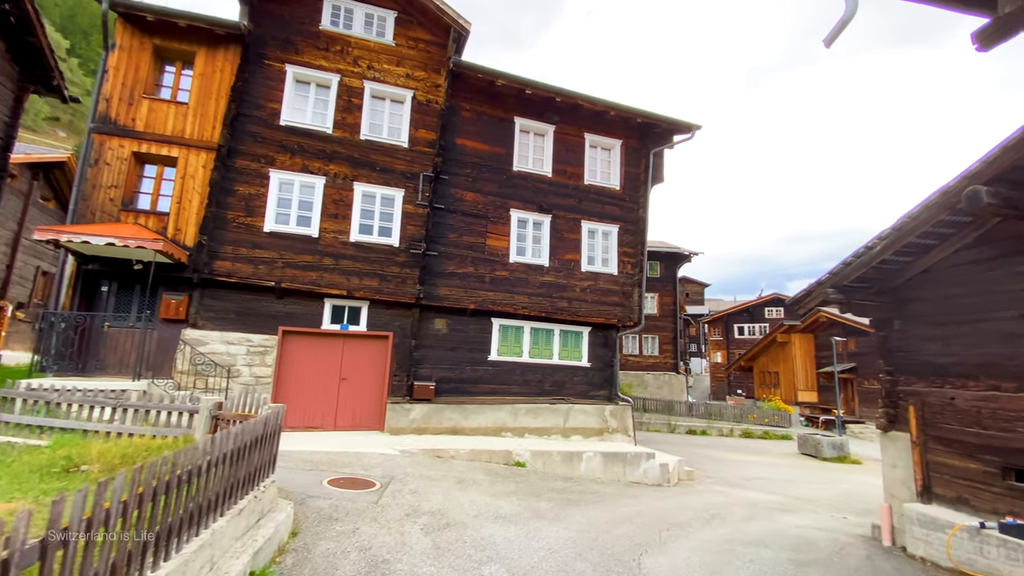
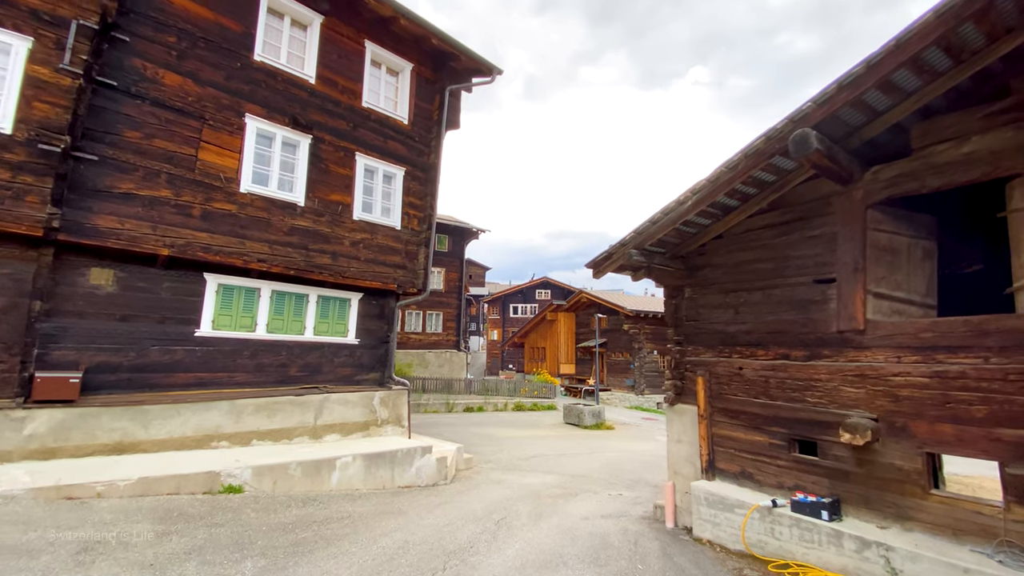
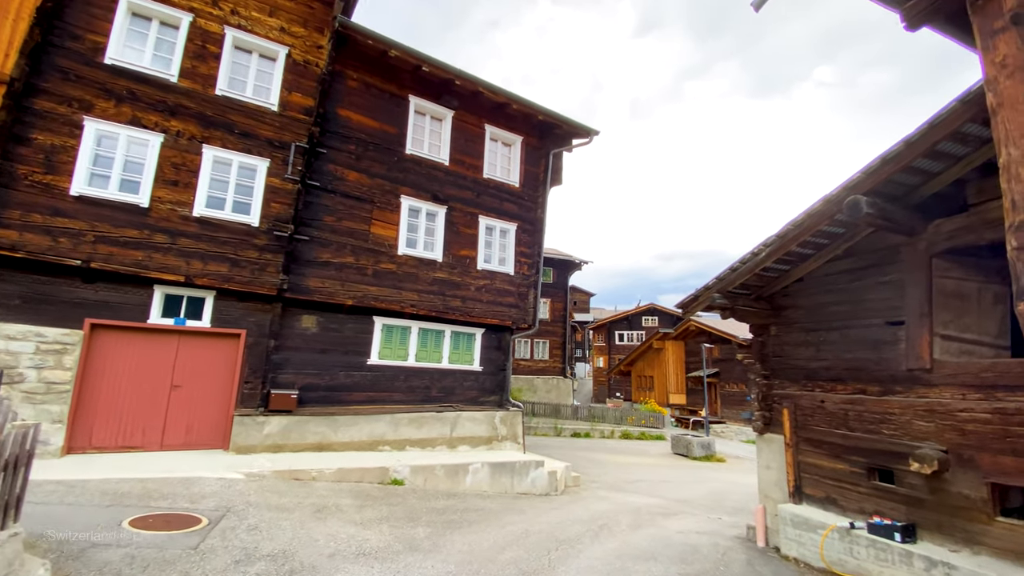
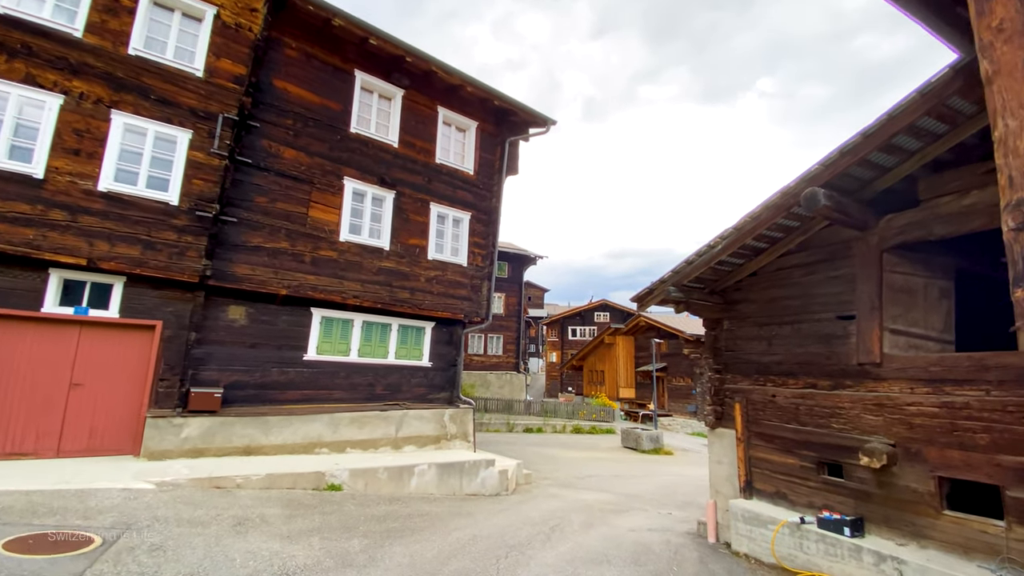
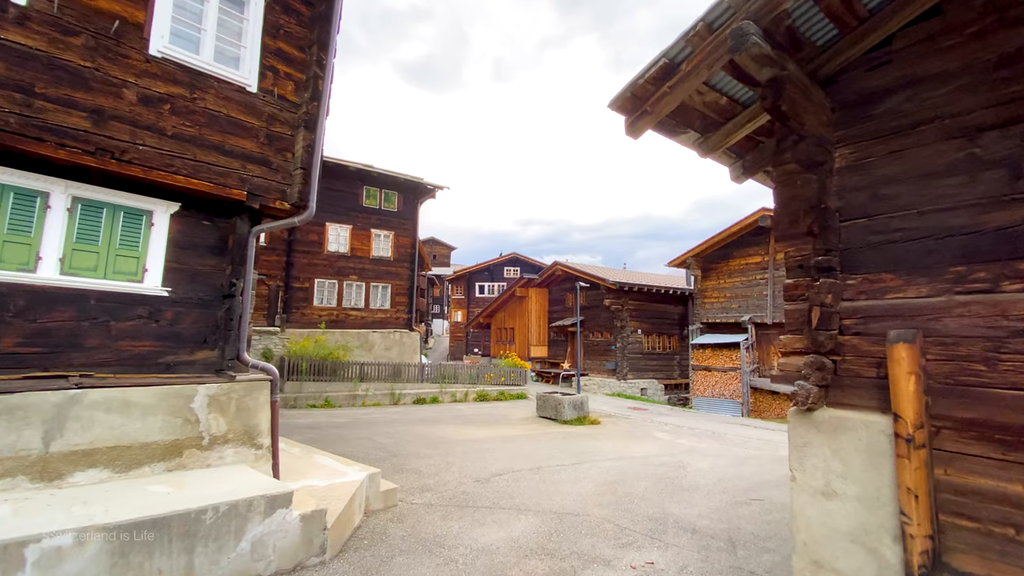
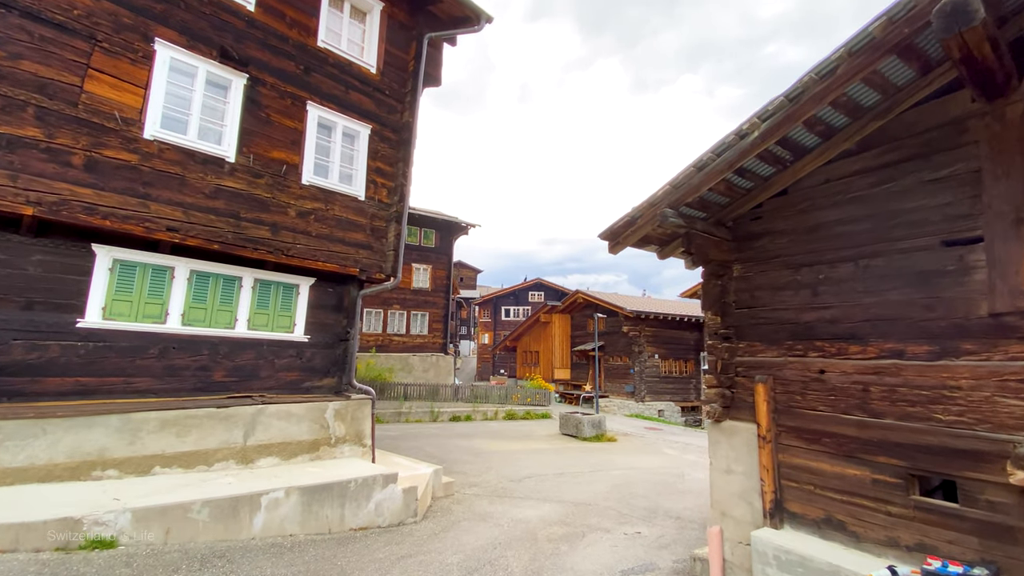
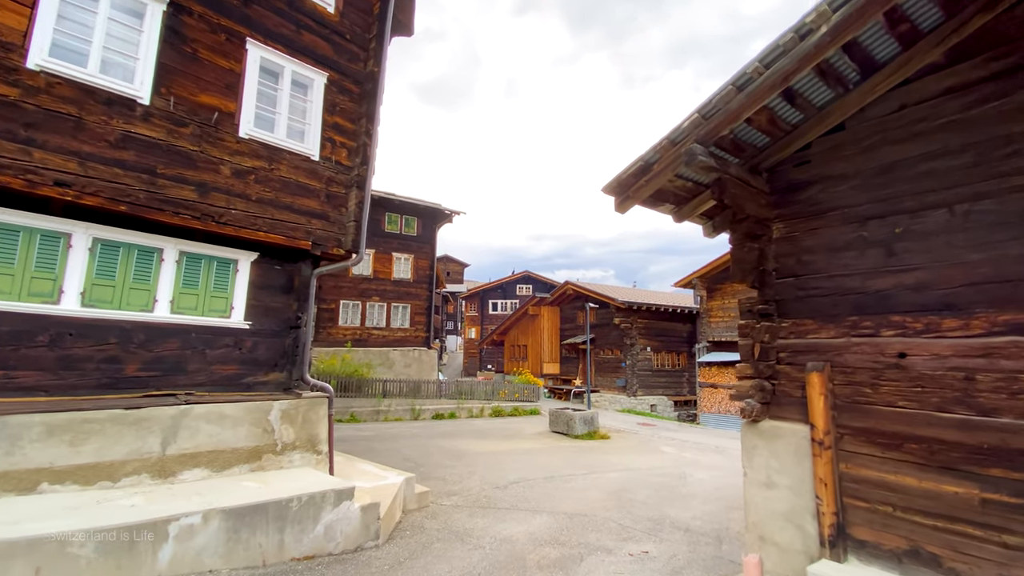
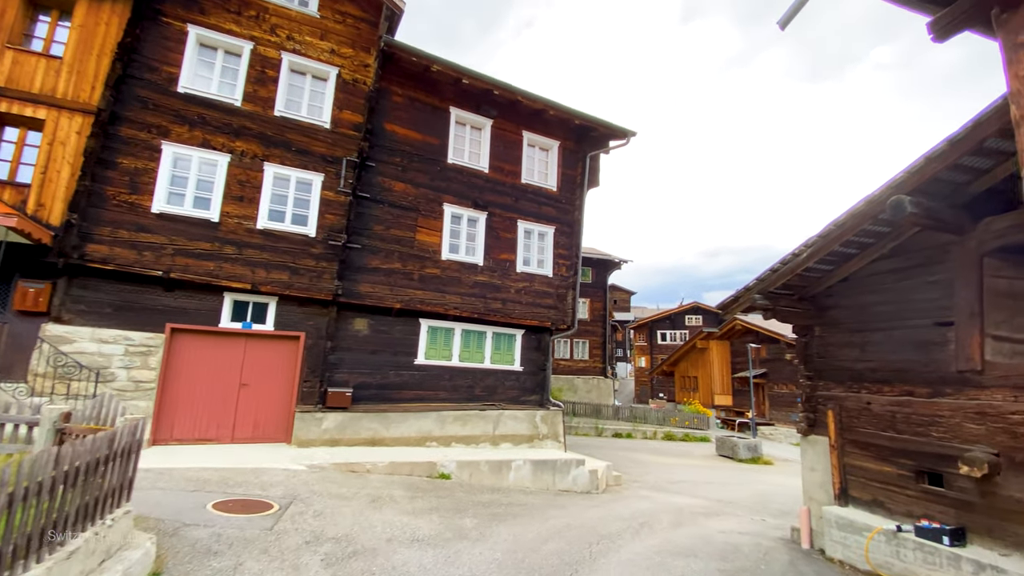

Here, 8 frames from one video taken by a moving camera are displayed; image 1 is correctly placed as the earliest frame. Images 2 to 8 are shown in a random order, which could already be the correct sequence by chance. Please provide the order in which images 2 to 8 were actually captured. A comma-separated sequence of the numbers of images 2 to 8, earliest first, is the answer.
8, 3, 4, 2, 6, 7, 5
